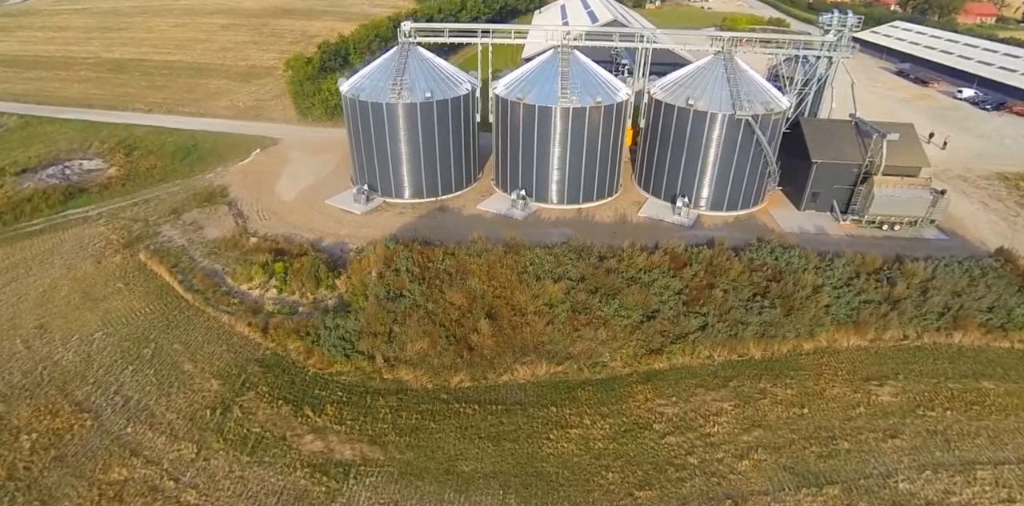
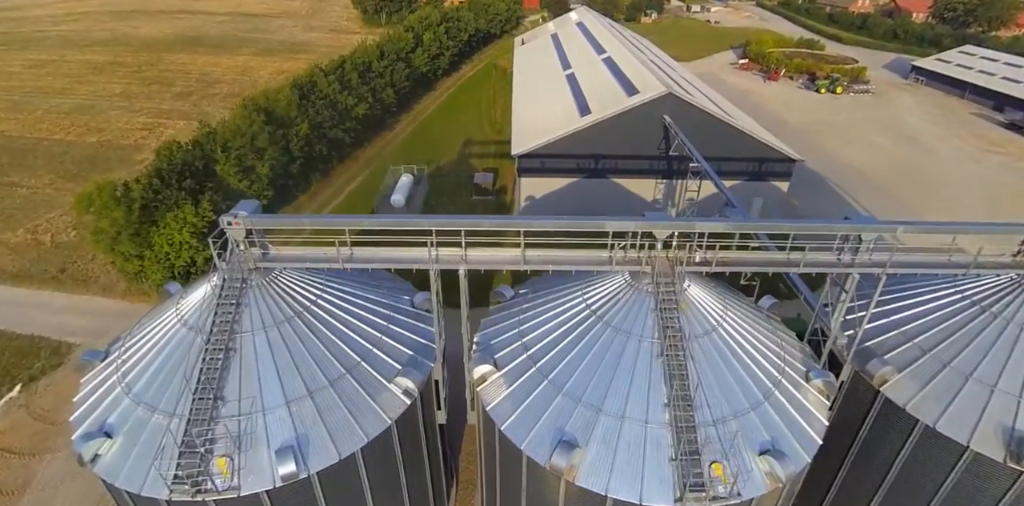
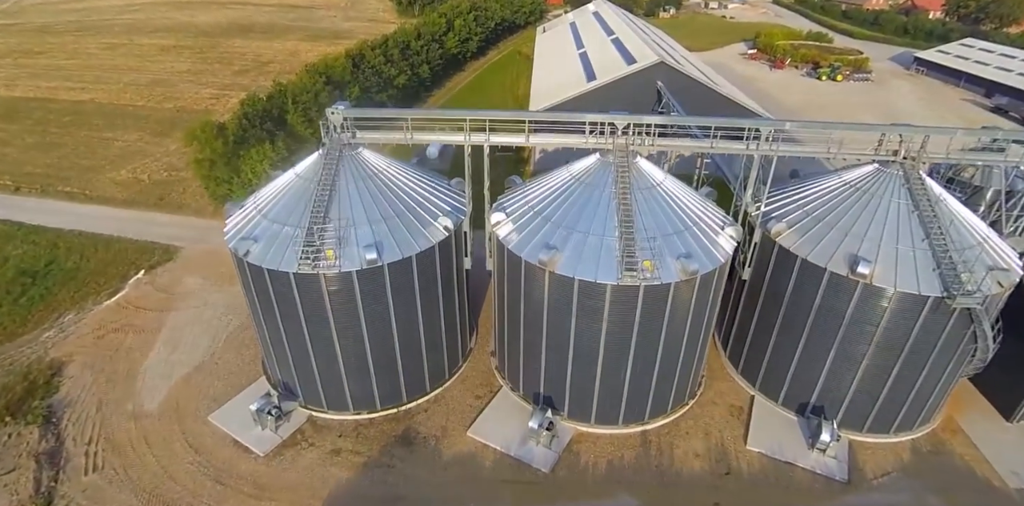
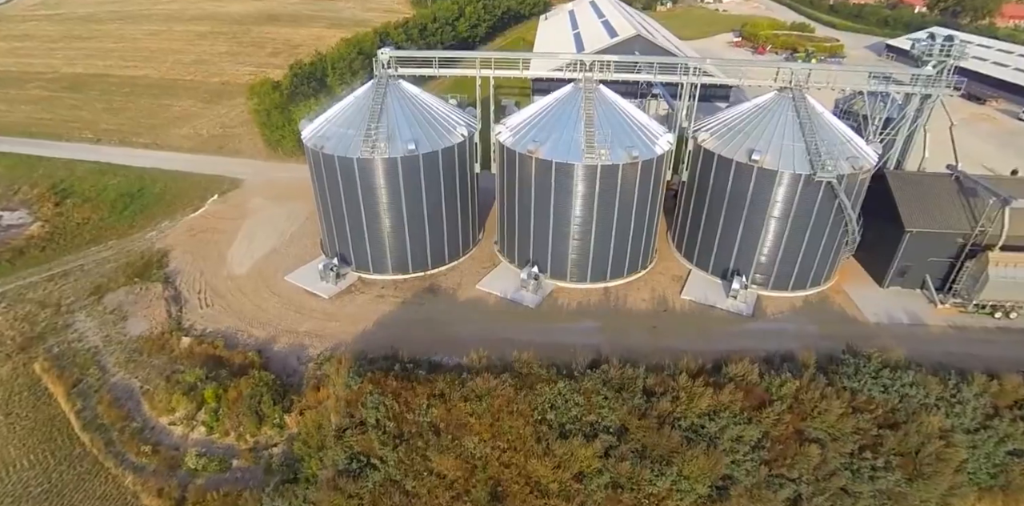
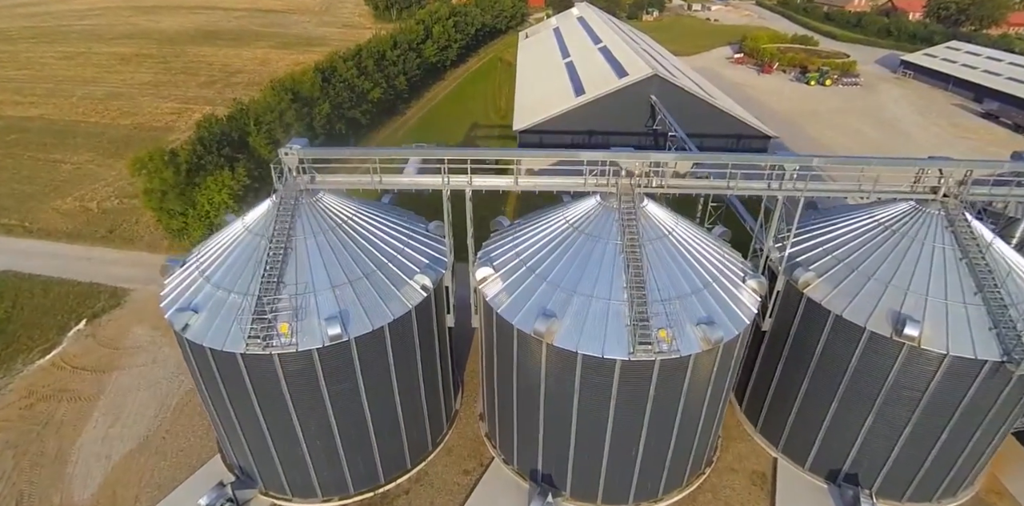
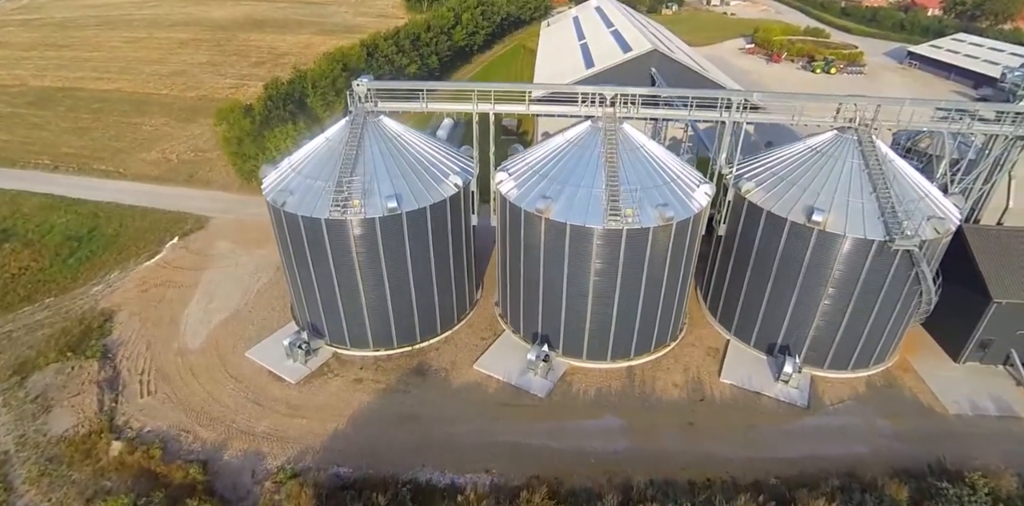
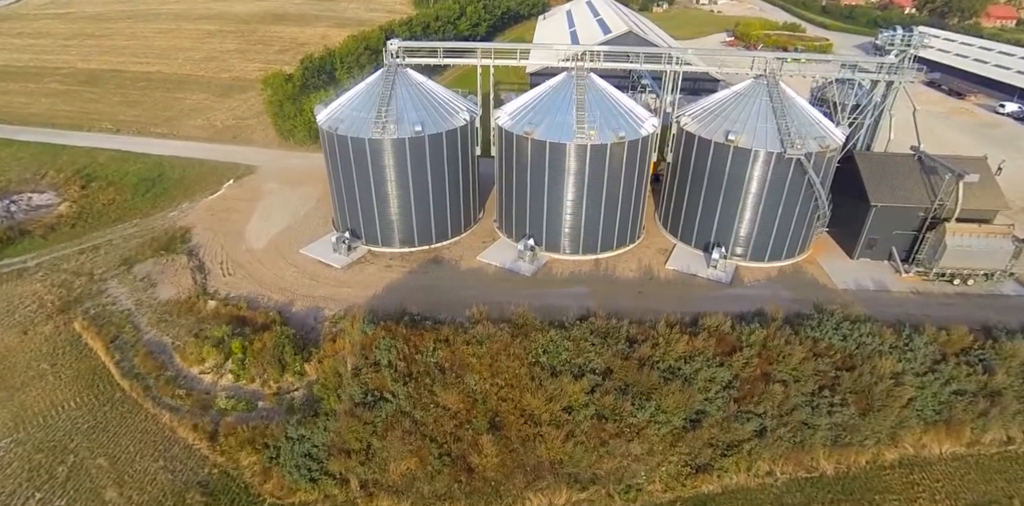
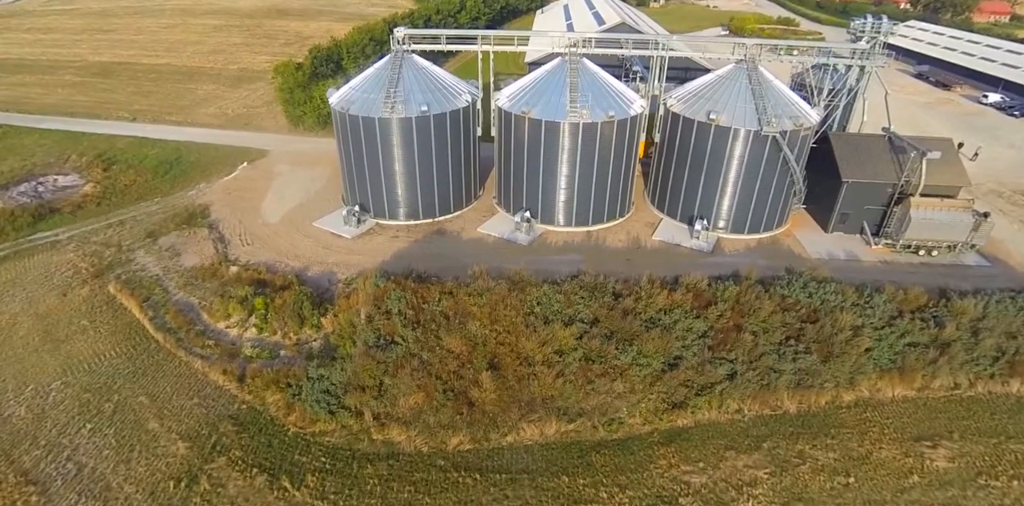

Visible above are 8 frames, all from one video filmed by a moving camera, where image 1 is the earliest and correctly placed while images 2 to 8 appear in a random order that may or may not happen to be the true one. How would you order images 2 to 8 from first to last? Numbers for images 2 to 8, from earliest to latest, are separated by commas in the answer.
8, 7, 4, 6, 3, 5, 2
